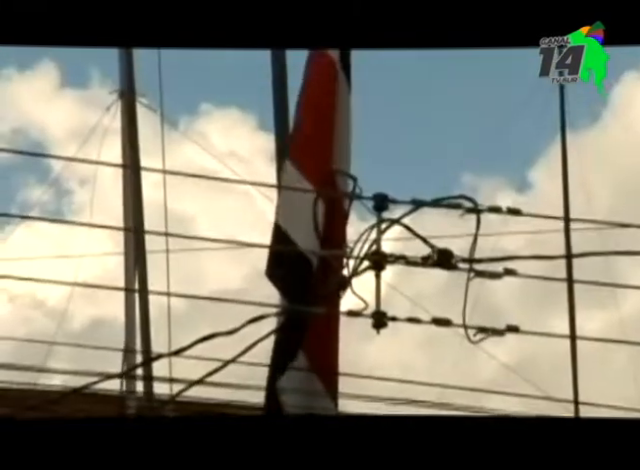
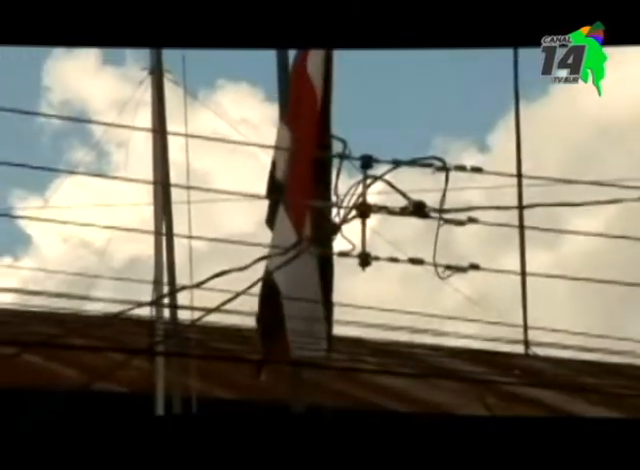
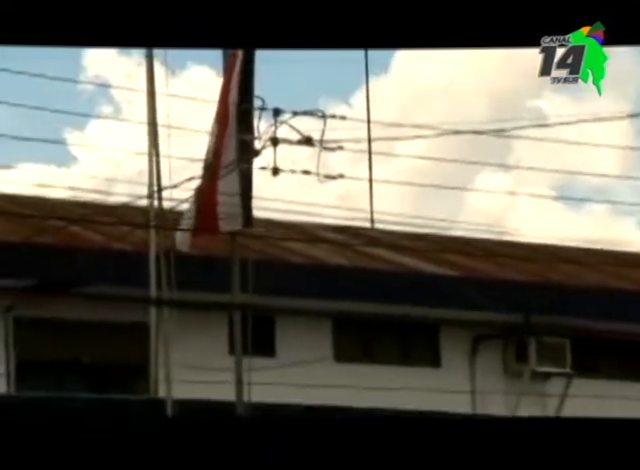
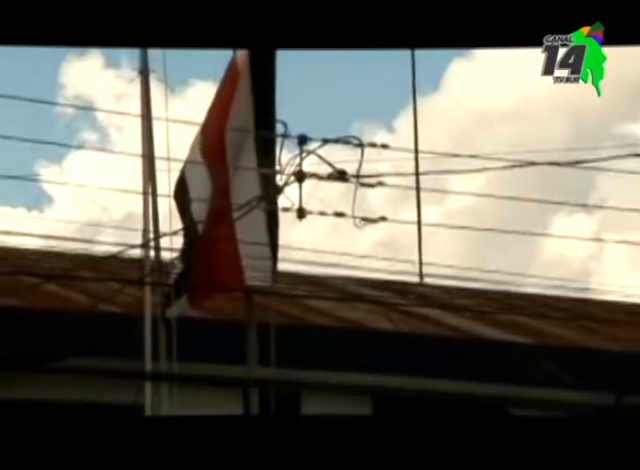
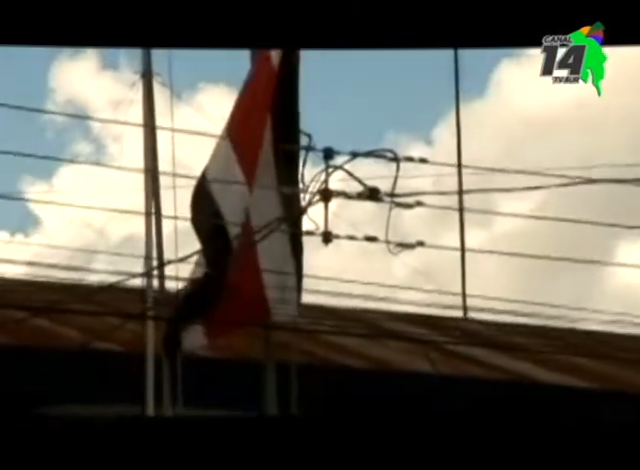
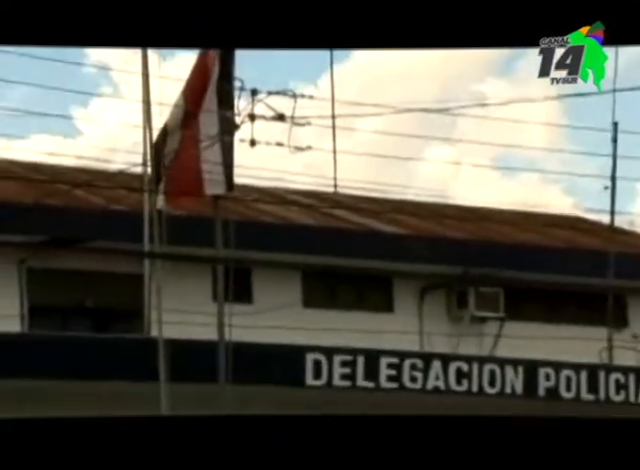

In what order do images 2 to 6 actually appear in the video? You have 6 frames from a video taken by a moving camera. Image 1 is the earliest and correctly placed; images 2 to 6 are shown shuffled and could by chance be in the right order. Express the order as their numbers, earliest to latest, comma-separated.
2, 5, 4, 3, 6
